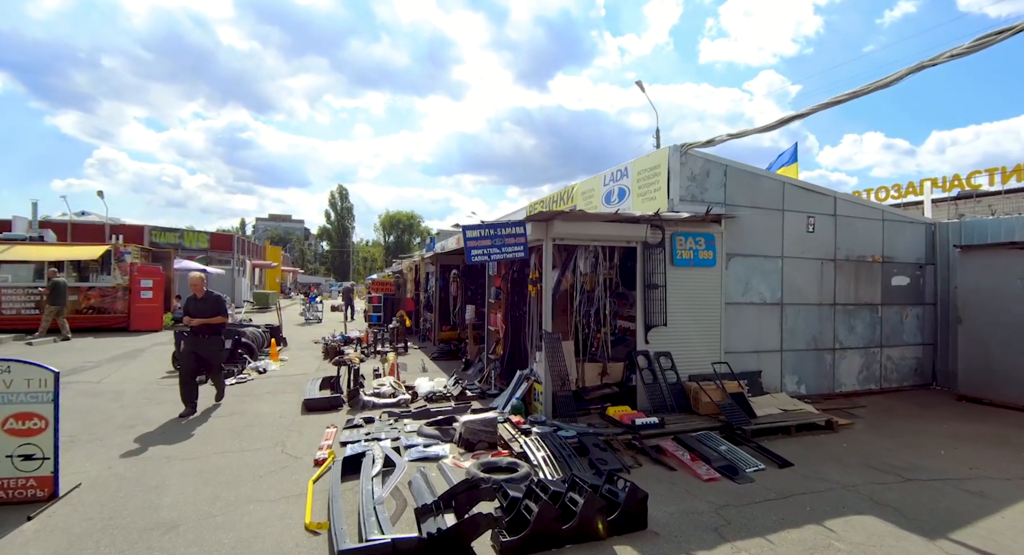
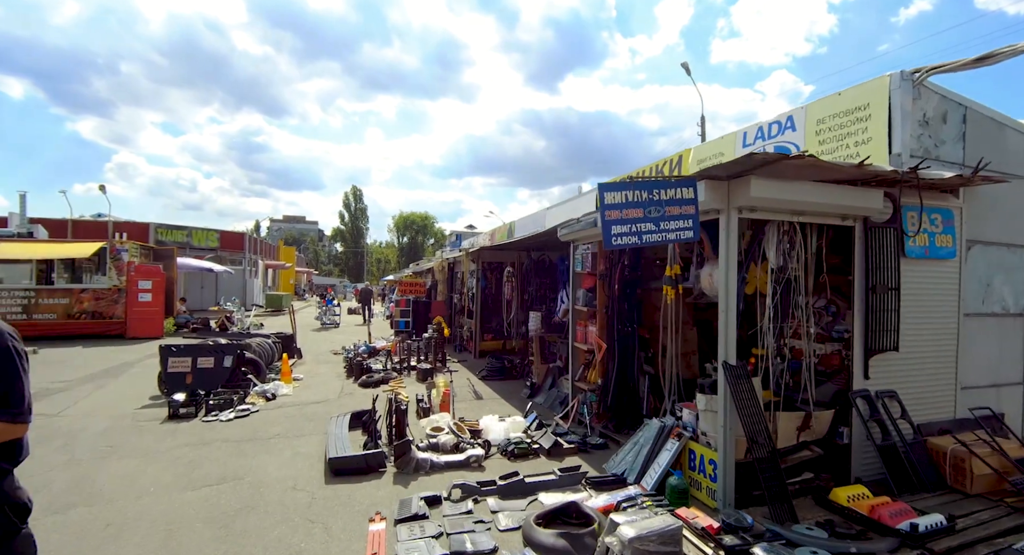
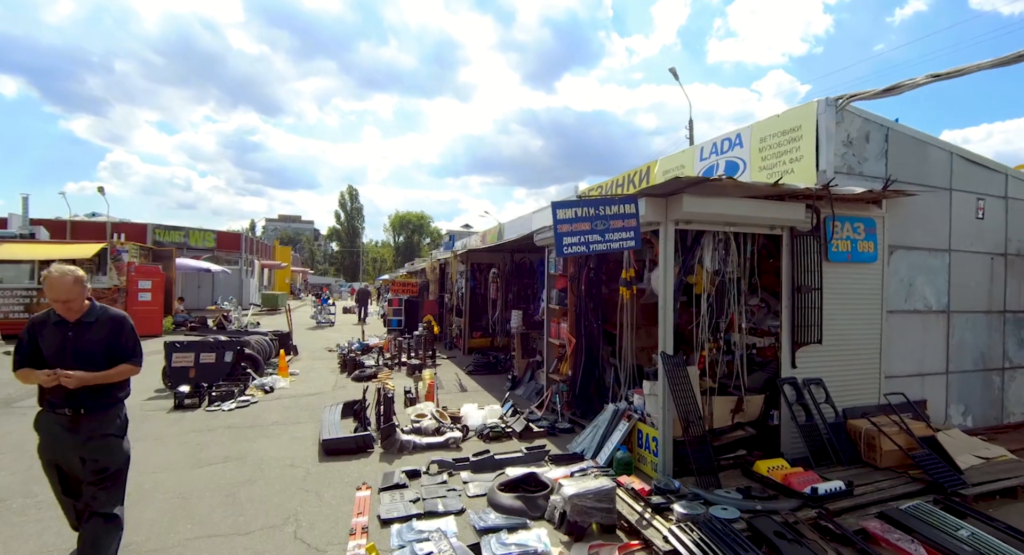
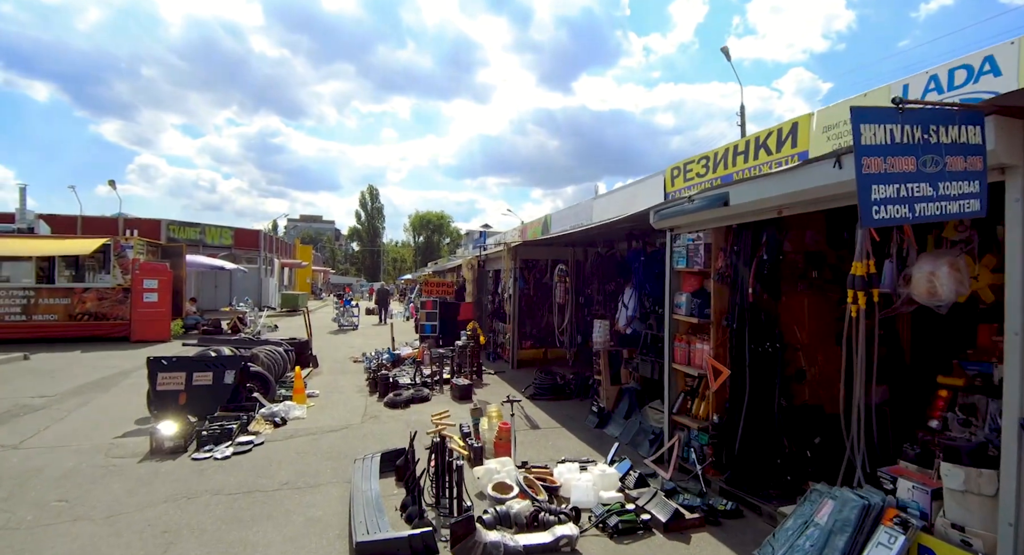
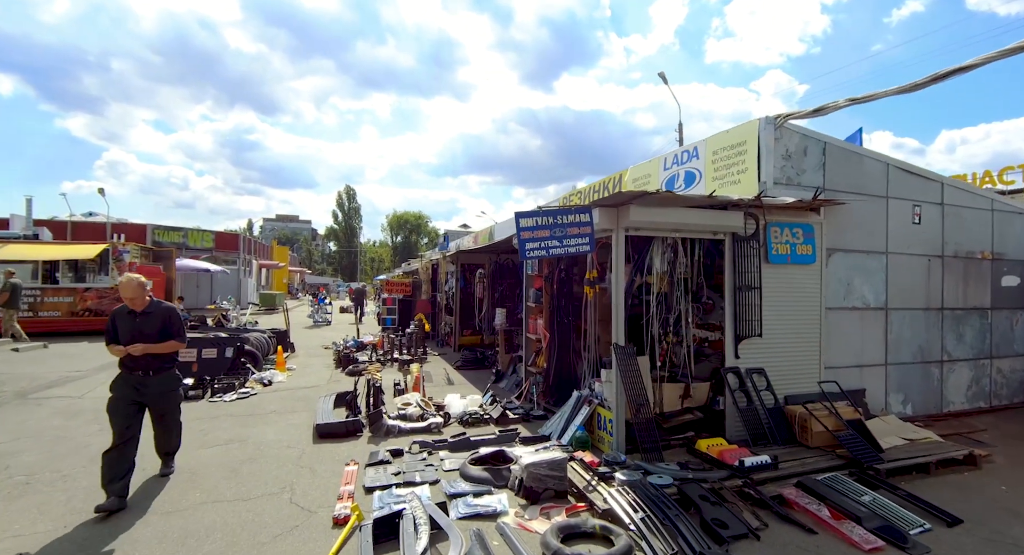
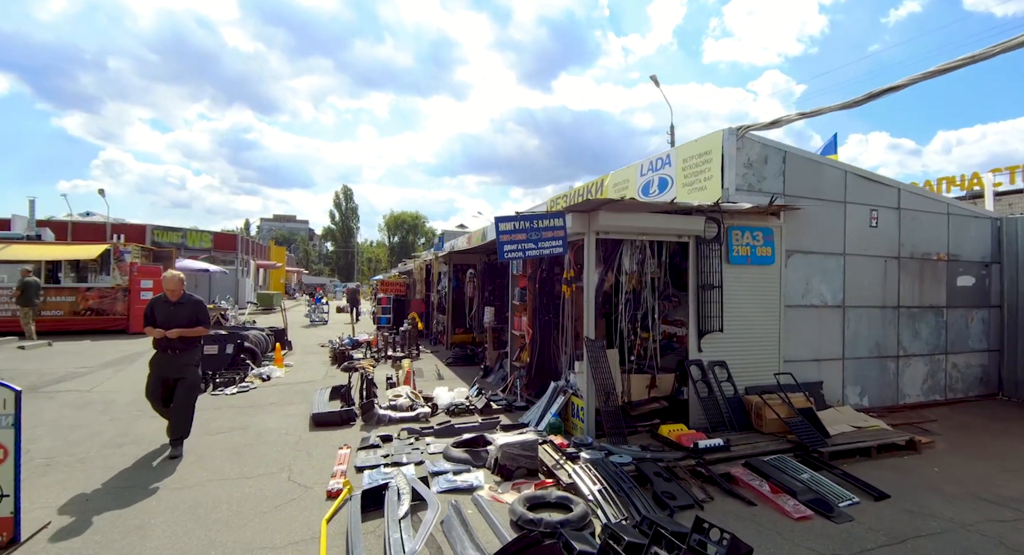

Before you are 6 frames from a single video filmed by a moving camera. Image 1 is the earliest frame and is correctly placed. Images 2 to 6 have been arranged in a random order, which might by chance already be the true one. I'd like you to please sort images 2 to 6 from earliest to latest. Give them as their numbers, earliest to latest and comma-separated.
6, 5, 3, 2, 4
